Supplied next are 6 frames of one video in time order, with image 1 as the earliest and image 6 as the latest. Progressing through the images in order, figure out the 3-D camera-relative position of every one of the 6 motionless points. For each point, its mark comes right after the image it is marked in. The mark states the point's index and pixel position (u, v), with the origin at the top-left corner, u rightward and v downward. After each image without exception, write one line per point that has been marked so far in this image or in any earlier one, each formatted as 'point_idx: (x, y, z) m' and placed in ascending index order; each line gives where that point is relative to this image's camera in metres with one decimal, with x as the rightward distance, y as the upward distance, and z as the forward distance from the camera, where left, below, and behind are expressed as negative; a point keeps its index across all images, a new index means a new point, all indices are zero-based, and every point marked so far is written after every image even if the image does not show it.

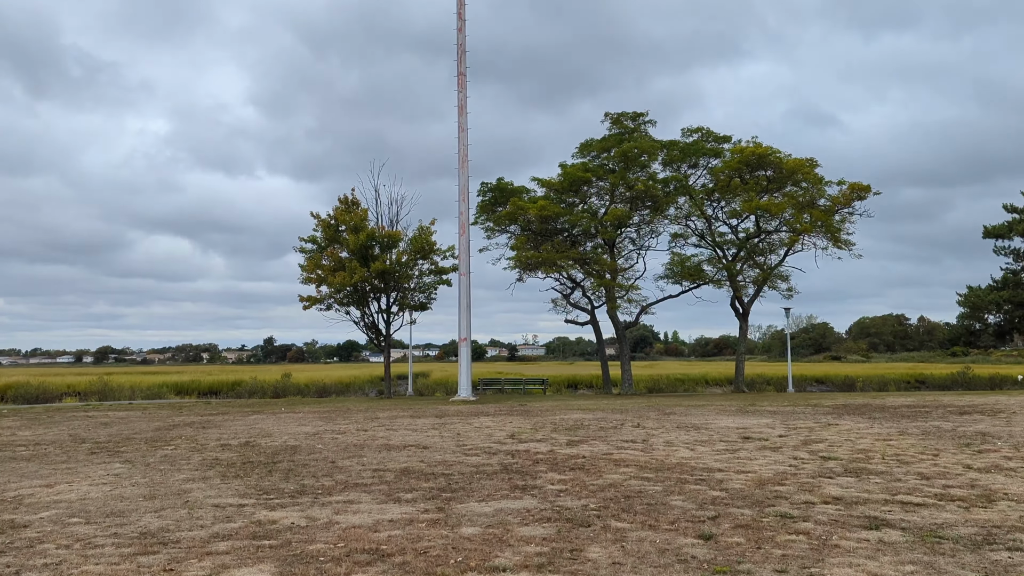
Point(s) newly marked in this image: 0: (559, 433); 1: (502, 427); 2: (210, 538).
0: (+0.7, -2.3, +14.3) m
1: (-0.2, -2.5, +16.1) m
2: (-2.1, -1.8, +6.4) m
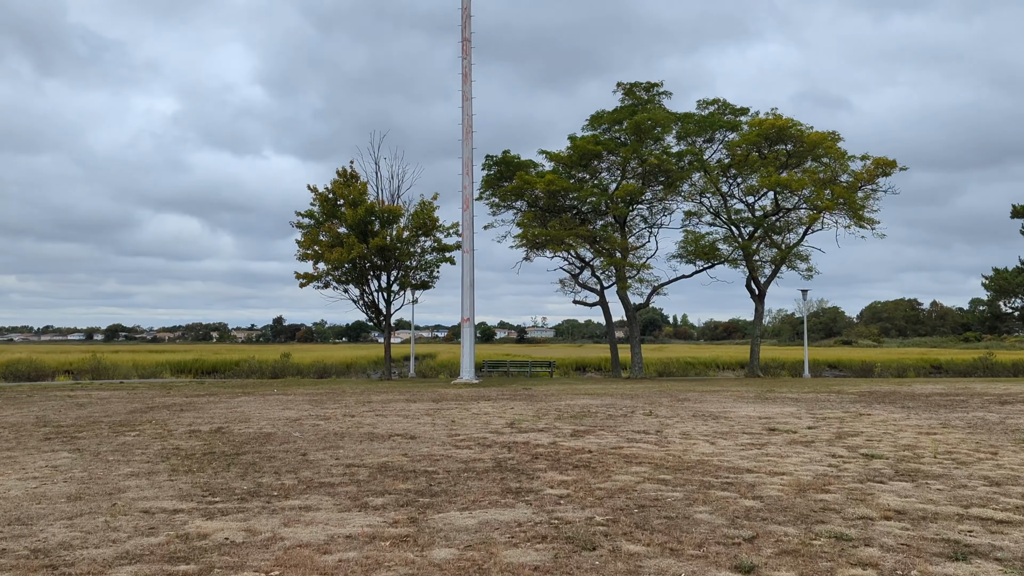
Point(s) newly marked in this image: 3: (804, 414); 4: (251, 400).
0: (+0.7, -1.9, +13.0) m
1: (-0.2, -2.0, +14.7) m
2: (-2.2, -1.5, +5.0) m
3: (+4.6, -2.0, +14.2) m
4: (-5.5, -2.4, +19.2) m
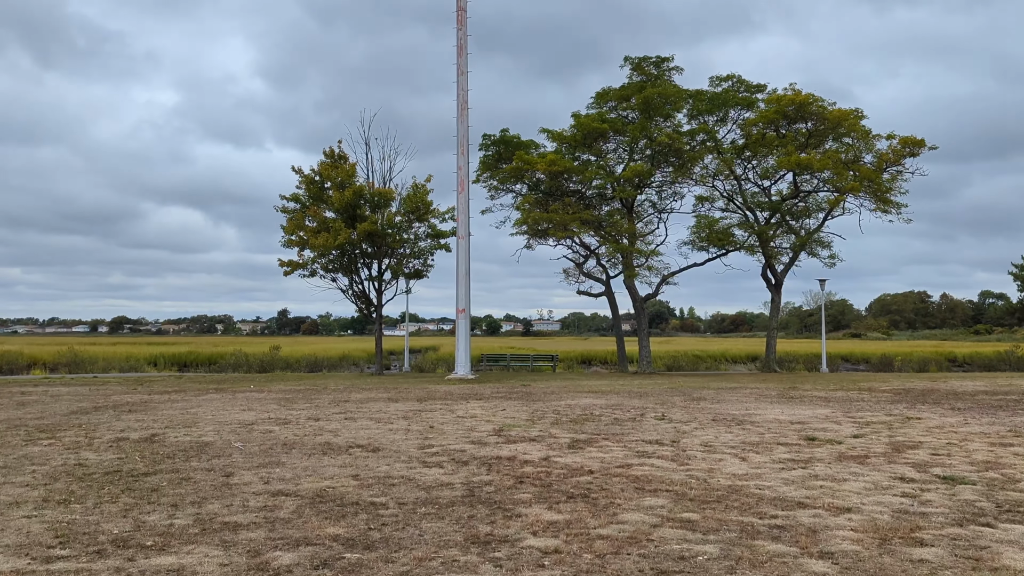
0: (+0.6, -1.7, +11.0) m
1: (-0.3, -1.8, +12.7) m
2: (-2.4, -1.4, +3.0) m
3: (+4.4, -1.8, +12.2) m
4: (-5.6, -2.1, +17.2) m
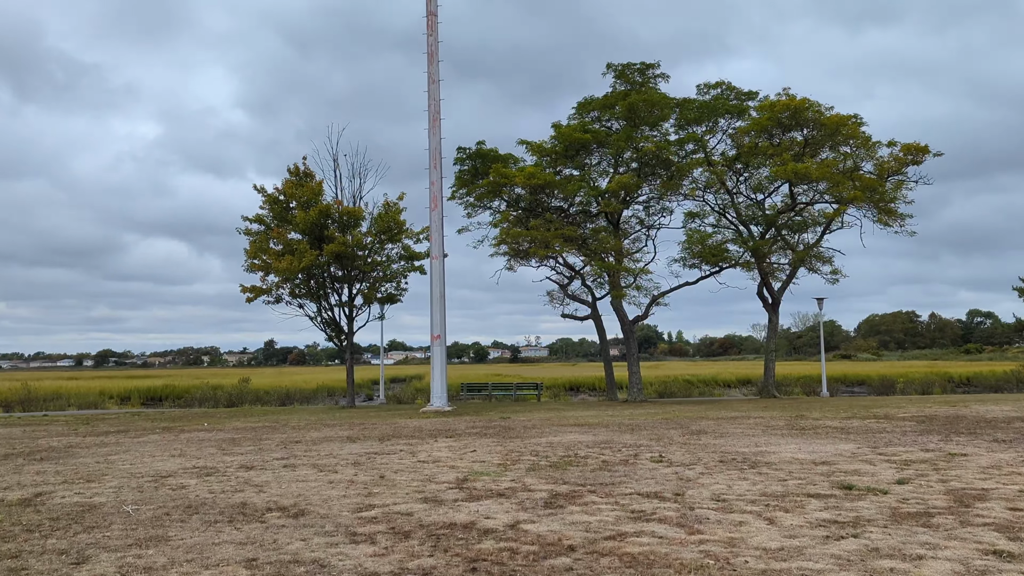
0: (+0.3, -1.9, +9.0) m
1: (-0.7, -2.1, +10.7) m
2: (-2.6, -1.3, +1.1) m
3: (+4.1, -1.9, +10.3) m
4: (-6.0, -2.6, +15.2) m
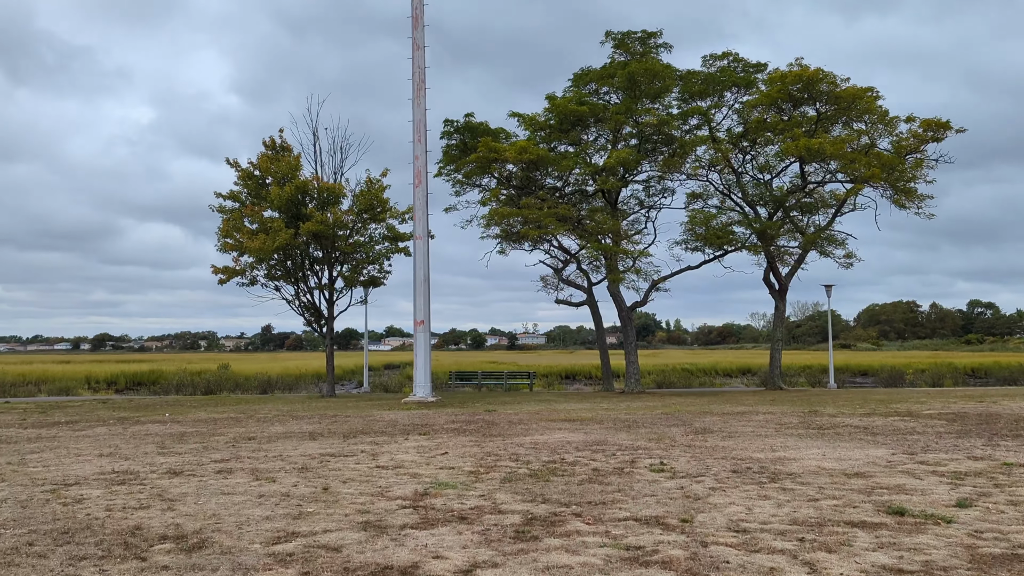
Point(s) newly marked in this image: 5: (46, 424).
0: (0.0, -1.7, +7.4) m
1: (-0.9, -1.8, +9.1) m
2: (-2.9, -1.2, -0.6) m
3: (+3.8, -1.7, +8.6) m
4: (-6.3, -2.2, +13.5) m
5: (-8.8, -2.6, +17.4) m
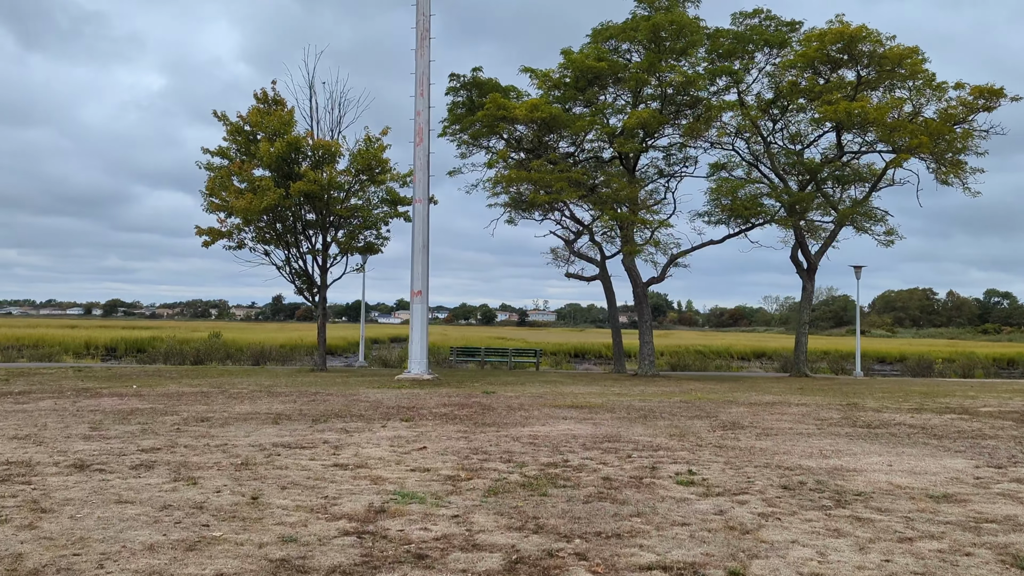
0: (-0.1, -1.4, +5.6) m
1: (-1.0, -1.4, +7.3) m
2: (-3.1, -1.1, -2.4) m
3: (+3.7, -1.5, +6.8) m
4: (-6.3, -1.6, +11.8) m
5: (-8.8, -1.8, +15.7) m
